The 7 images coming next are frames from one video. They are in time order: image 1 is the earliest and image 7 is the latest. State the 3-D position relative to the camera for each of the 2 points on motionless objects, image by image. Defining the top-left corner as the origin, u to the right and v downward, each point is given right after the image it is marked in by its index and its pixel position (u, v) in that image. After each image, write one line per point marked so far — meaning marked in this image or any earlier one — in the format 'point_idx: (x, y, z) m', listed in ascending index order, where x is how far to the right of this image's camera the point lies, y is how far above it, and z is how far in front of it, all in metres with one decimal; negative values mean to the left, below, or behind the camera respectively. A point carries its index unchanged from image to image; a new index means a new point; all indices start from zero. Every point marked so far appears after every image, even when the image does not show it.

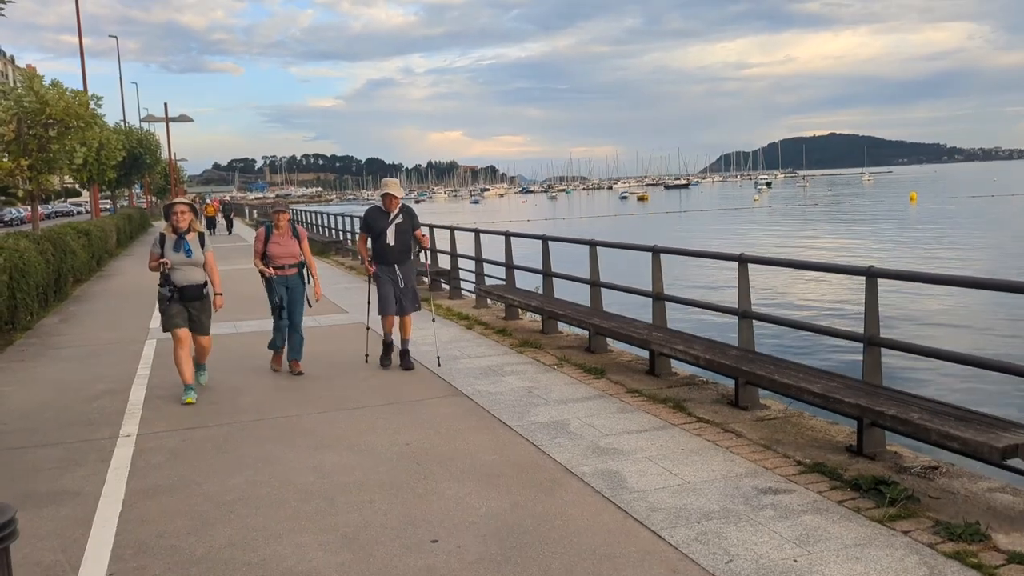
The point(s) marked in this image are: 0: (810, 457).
0: (+1.9, -1.1, +5.6) m
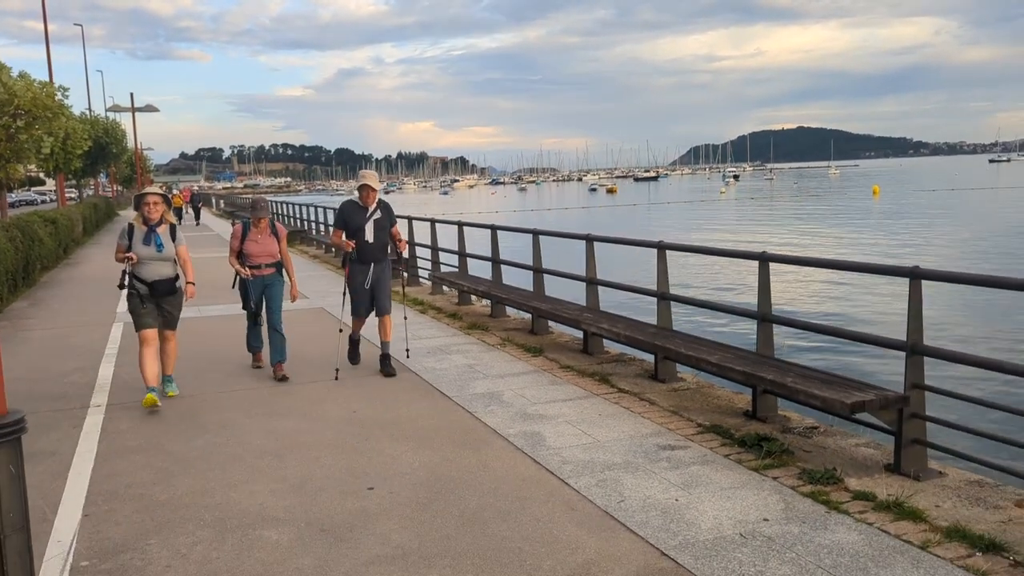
0: (+1.5, -1.0, +6.3) m
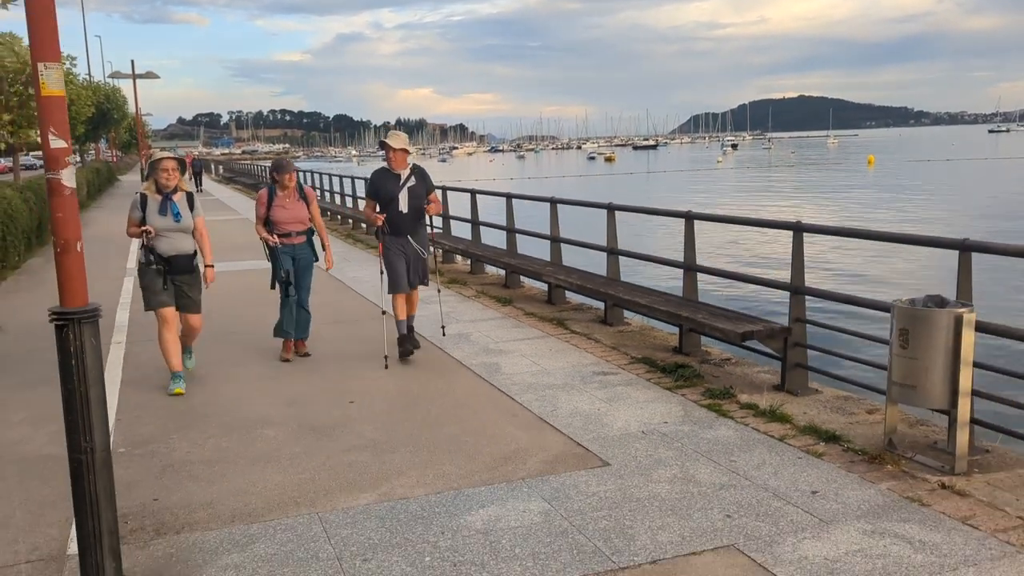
0: (+1.1, -0.6, +7.4) m
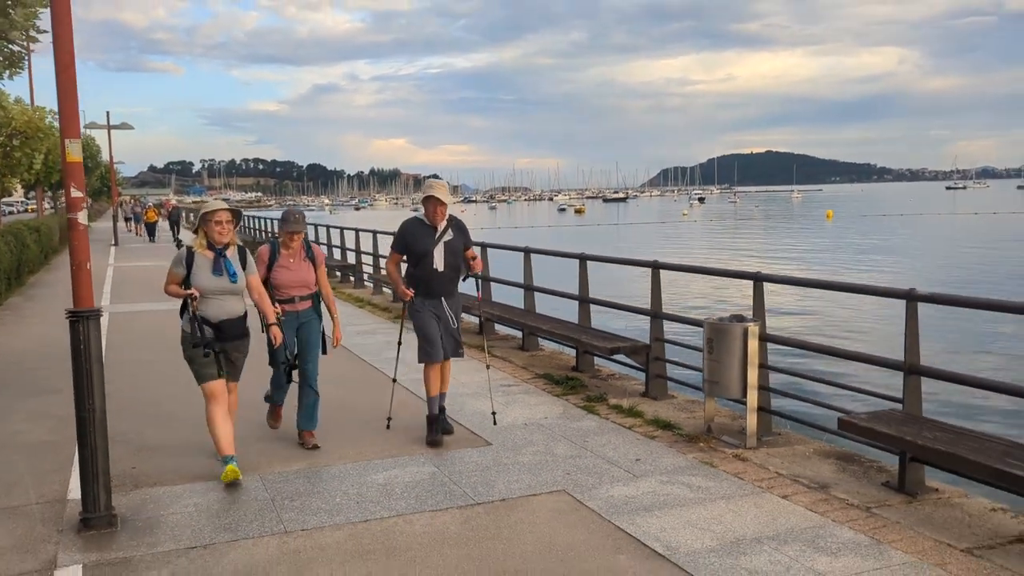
0: (+0.4, -0.8, +8.9) m
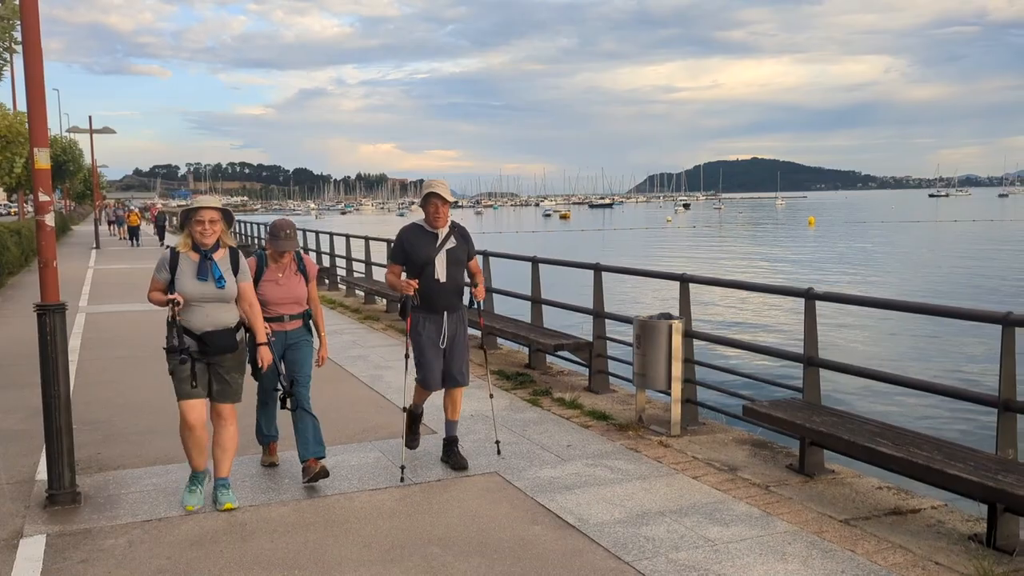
0: (-0.1, -0.9, +9.3) m
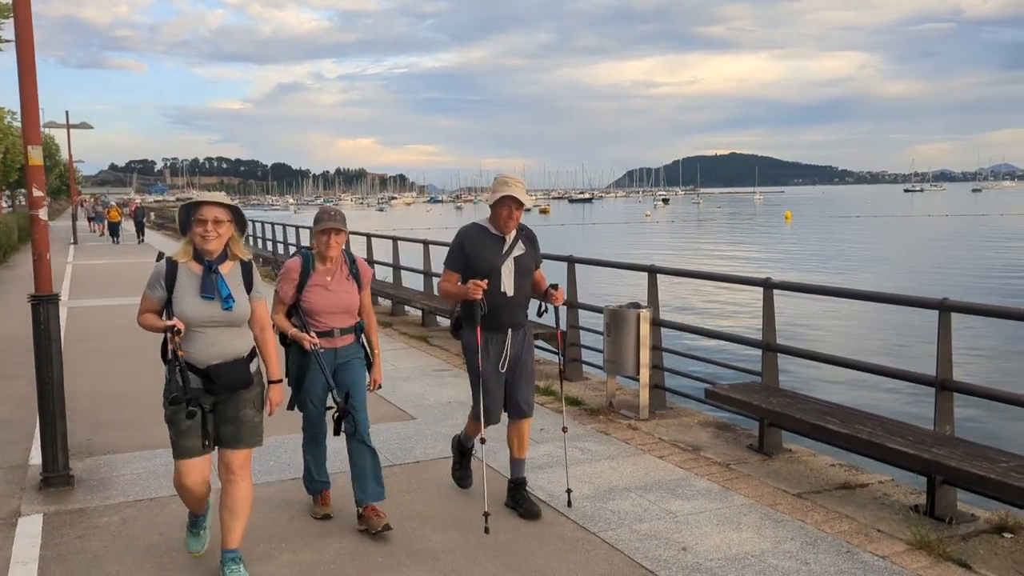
0: (-0.4, -0.8, +9.6) m
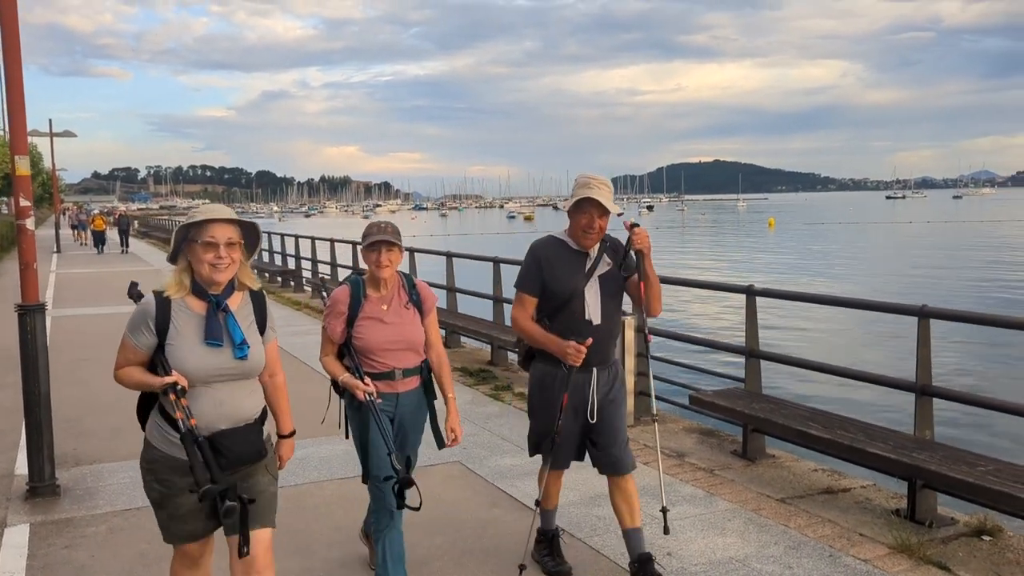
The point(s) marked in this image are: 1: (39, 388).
0: (-0.5, -0.9, +9.7) m
1: (-2.9, -0.6, +5.4) m
